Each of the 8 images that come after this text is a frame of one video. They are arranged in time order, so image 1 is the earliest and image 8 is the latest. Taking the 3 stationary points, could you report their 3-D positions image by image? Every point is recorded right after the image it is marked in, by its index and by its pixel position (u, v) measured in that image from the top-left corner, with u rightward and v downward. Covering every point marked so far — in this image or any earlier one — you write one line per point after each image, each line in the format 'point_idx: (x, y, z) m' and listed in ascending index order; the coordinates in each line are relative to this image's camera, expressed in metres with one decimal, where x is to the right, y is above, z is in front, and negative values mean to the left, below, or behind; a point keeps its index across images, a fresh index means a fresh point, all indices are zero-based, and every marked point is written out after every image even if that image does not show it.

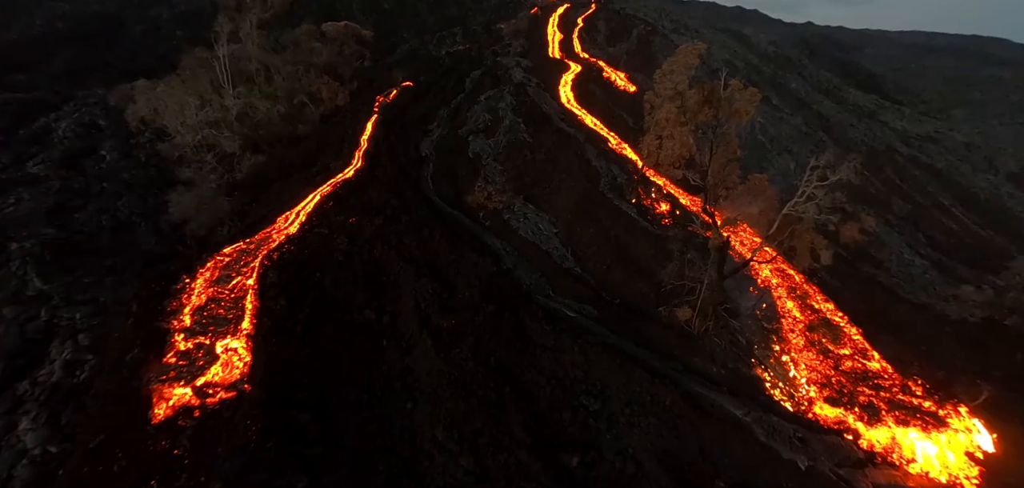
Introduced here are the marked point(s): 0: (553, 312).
0: (+1.2, -2.0, +11.0) m
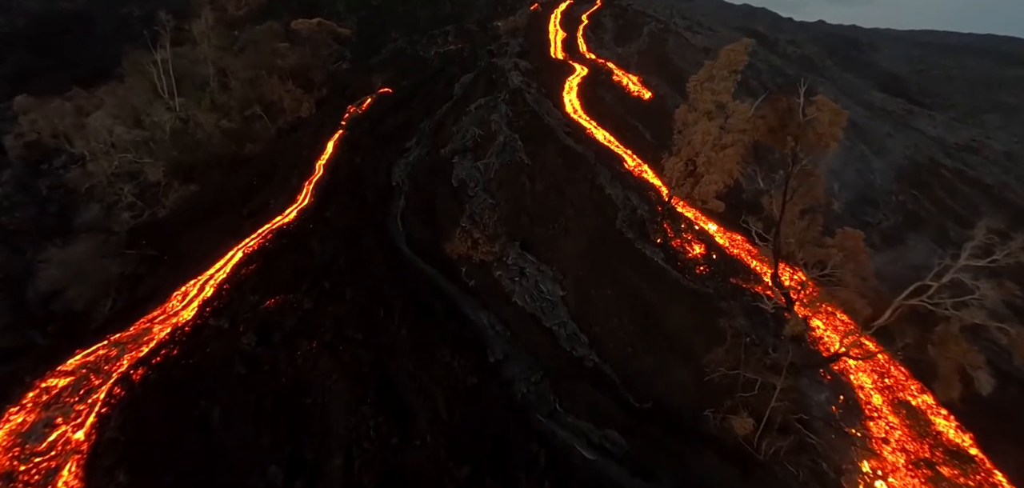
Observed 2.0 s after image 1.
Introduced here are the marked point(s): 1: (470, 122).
0: (+1.0, -4.1, +7.3) m
1: (-2.1, +6.2, +18.6) m
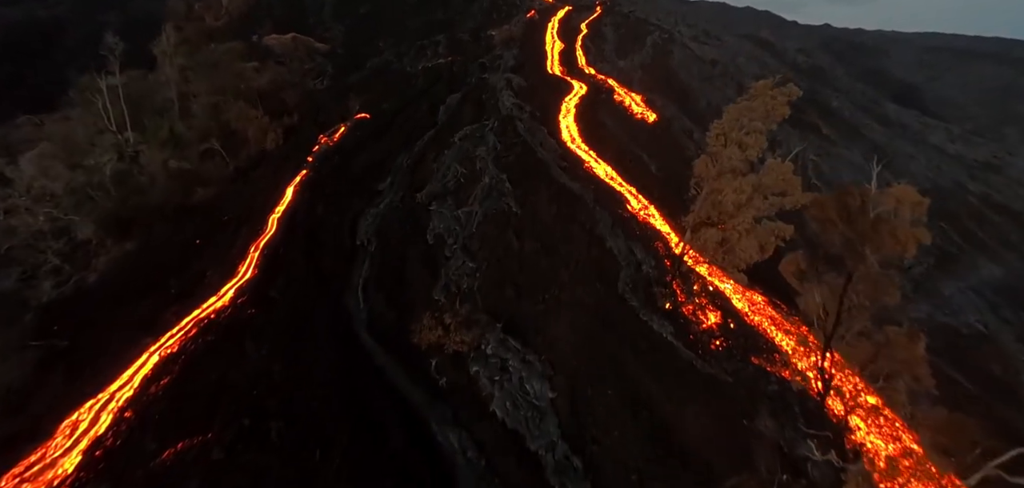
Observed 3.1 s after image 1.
0: (+0.4, -6.4, +5.3) m
1: (-2.6, +4.0, +16.5) m
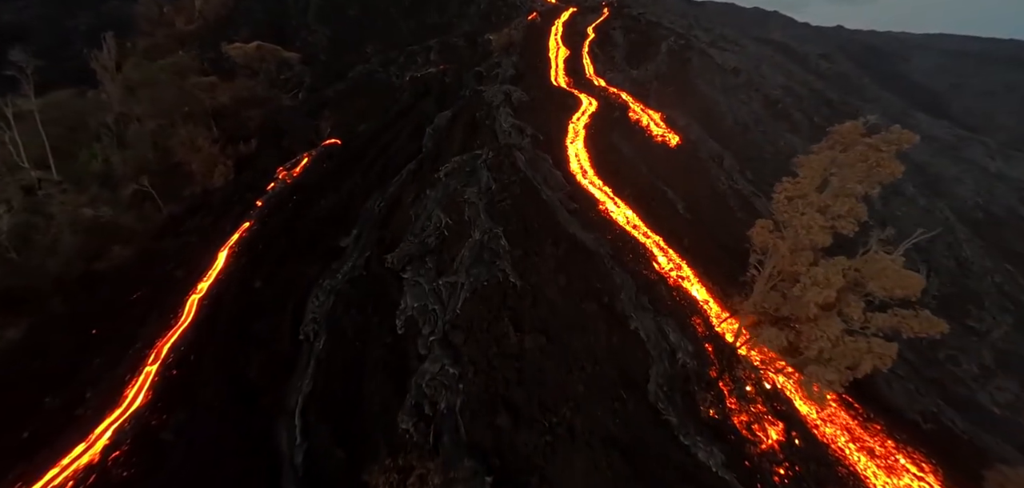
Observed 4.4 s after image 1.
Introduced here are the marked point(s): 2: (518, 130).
0: (+0.3, -8.8, +2.2) m
1: (-2.7, +1.6, +13.4) m
2: (+0.3, +5.4, +17.8) m
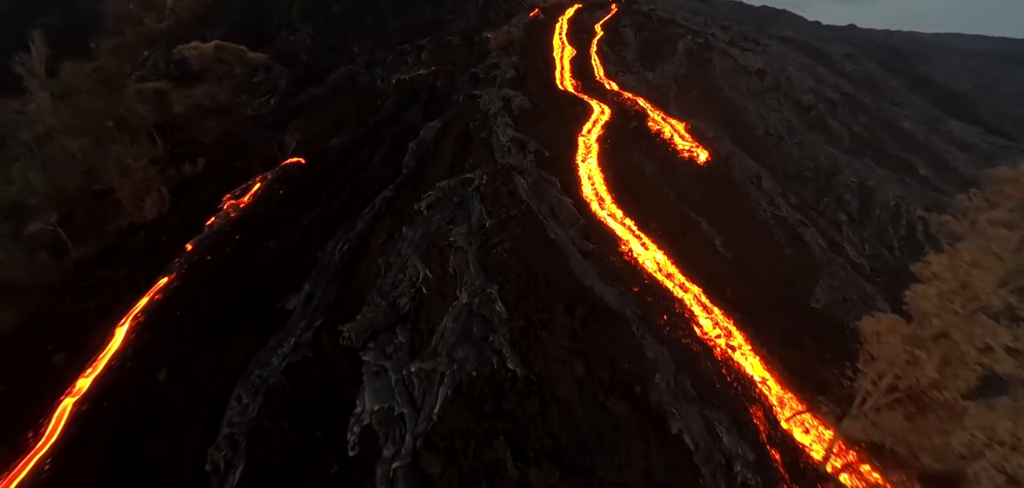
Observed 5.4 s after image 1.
0: (+0.2, -10.4, -0.7) m
1: (-2.7, +0.1, +10.5) m
2: (+0.3, +3.9, +14.9) m
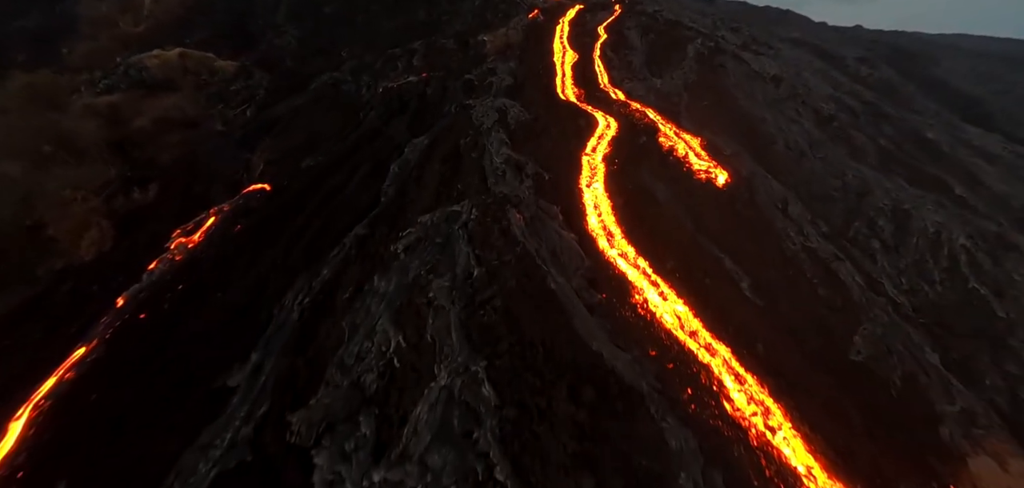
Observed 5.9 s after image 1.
0: (+0.1, -11.7, -2.3) m
1: (-2.9, -1.2, +8.8) m
2: (+0.1, +2.6, +13.2) m
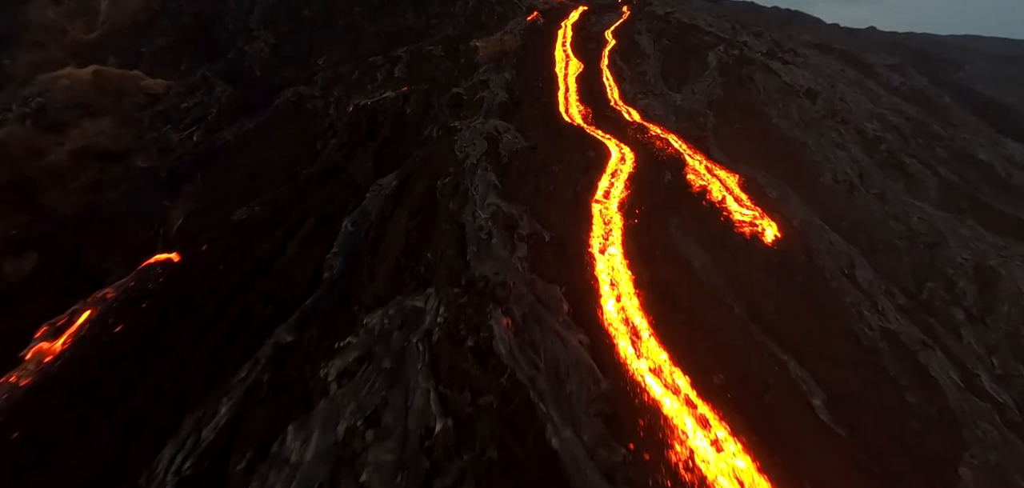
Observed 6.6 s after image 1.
0: (-0.3, -14.0, -5.3) m
1: (-3.2, -3.4, +5.8) m
2: (-0.2, +0.4, +10.2) m
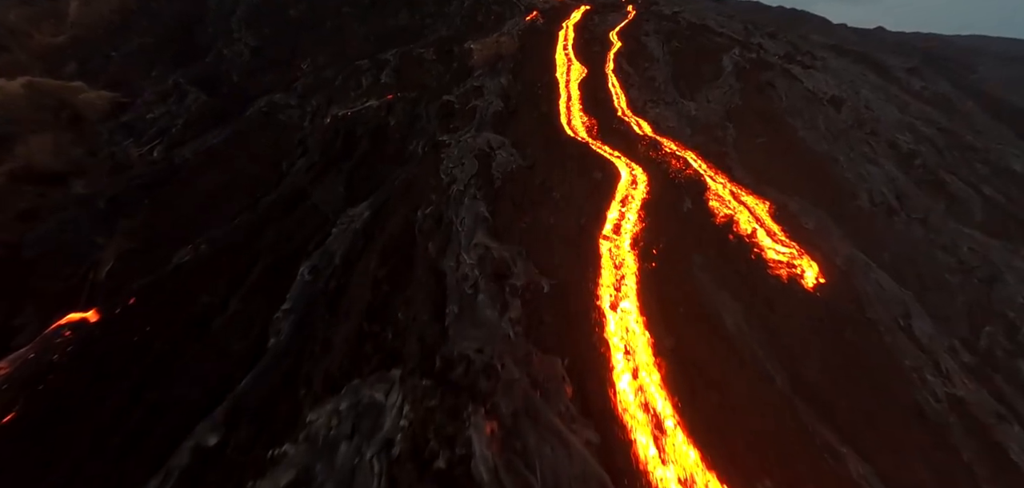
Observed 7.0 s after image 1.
0: (-0.5, -15.2, -6.9) m
1: (-3.4, -4.5, +4.1) m
2: (-0.4, -0.7, +8.5) m
